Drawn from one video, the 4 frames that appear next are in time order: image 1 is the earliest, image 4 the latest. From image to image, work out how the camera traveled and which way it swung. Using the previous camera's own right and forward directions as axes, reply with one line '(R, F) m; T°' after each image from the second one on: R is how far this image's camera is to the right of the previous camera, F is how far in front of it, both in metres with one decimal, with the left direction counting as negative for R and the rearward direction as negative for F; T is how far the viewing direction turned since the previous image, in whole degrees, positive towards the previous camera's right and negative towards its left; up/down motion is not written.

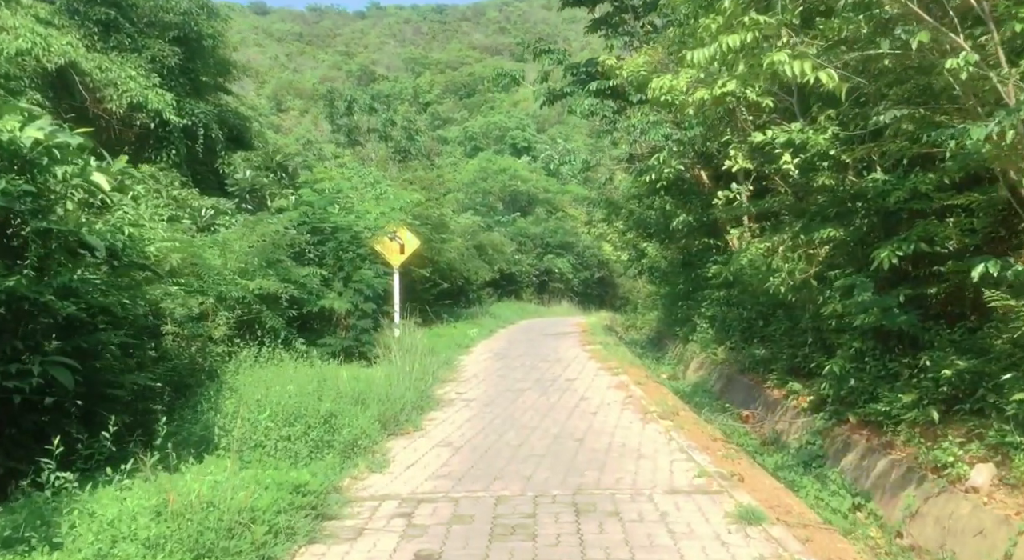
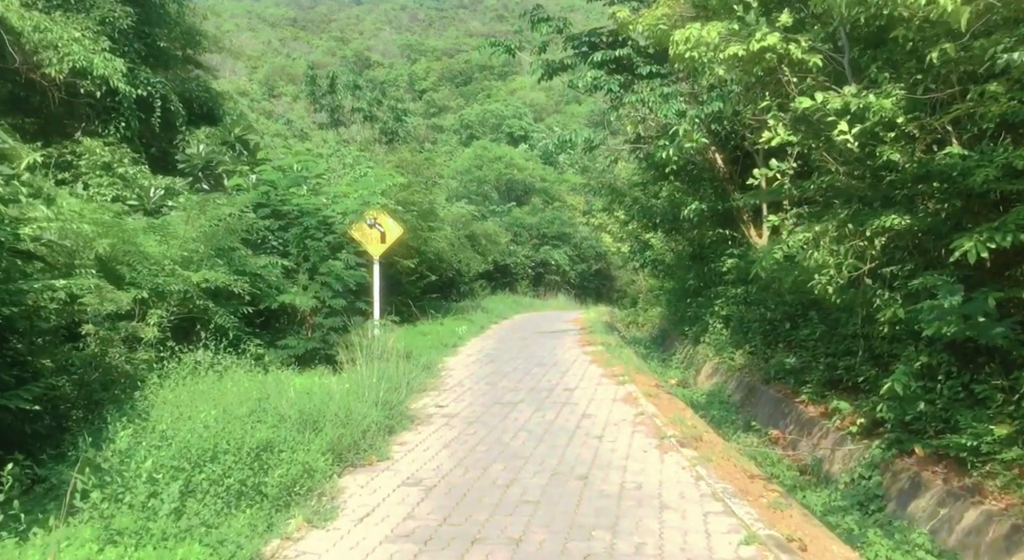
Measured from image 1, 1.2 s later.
(+0.1, +1.7) m; 0°
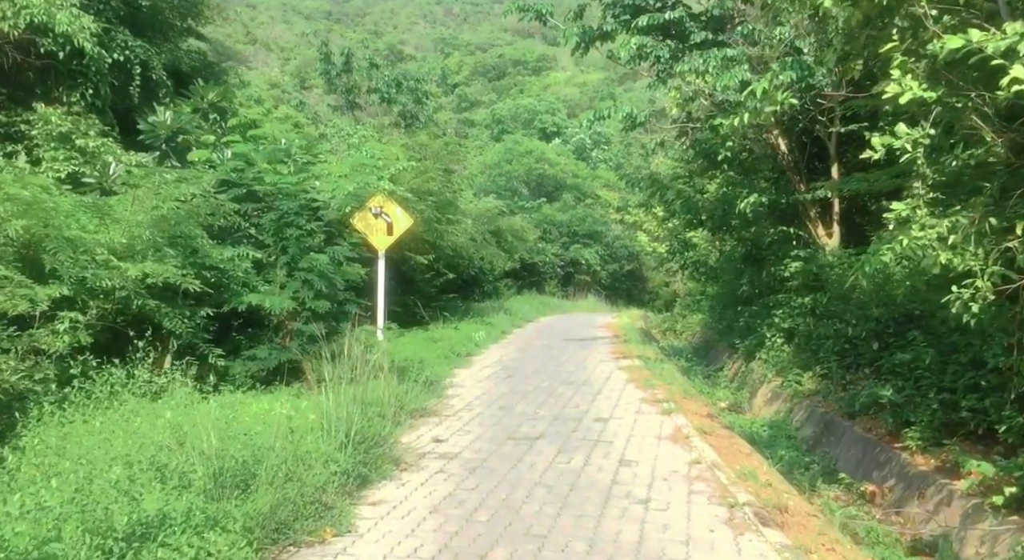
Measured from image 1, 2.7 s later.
(+0.1, +2.1) m; -2°
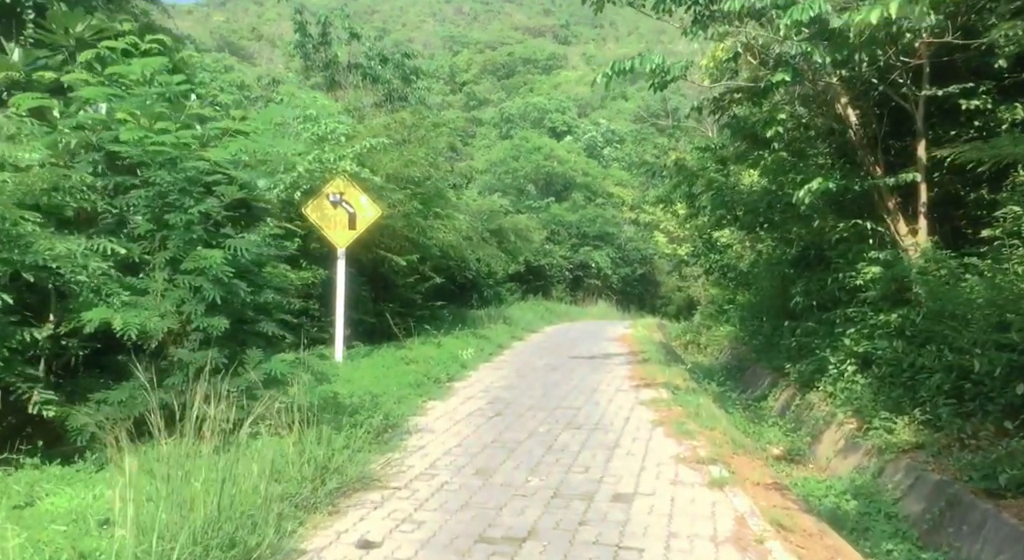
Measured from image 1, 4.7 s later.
(+0.2, +2.8) m; -1°
